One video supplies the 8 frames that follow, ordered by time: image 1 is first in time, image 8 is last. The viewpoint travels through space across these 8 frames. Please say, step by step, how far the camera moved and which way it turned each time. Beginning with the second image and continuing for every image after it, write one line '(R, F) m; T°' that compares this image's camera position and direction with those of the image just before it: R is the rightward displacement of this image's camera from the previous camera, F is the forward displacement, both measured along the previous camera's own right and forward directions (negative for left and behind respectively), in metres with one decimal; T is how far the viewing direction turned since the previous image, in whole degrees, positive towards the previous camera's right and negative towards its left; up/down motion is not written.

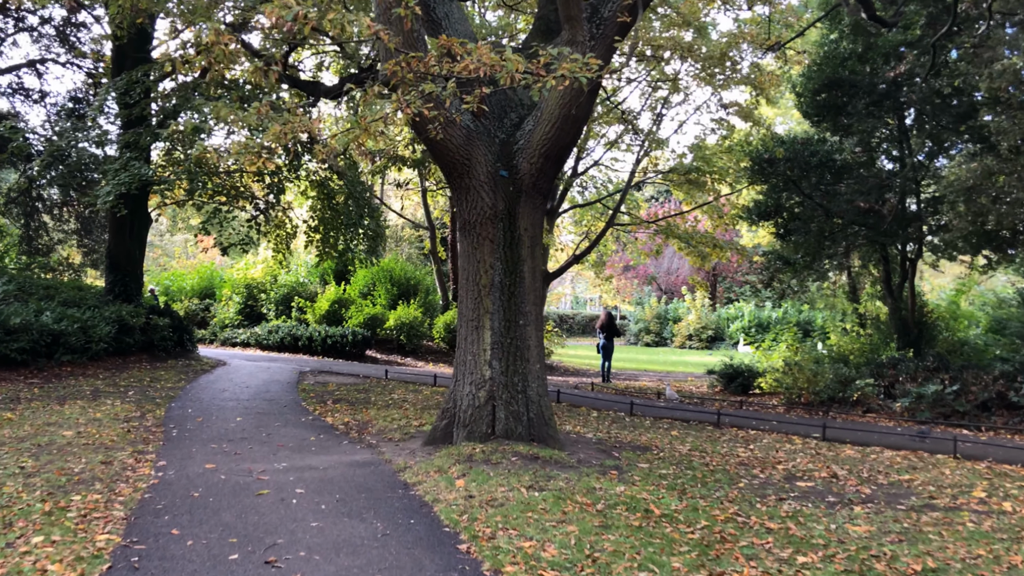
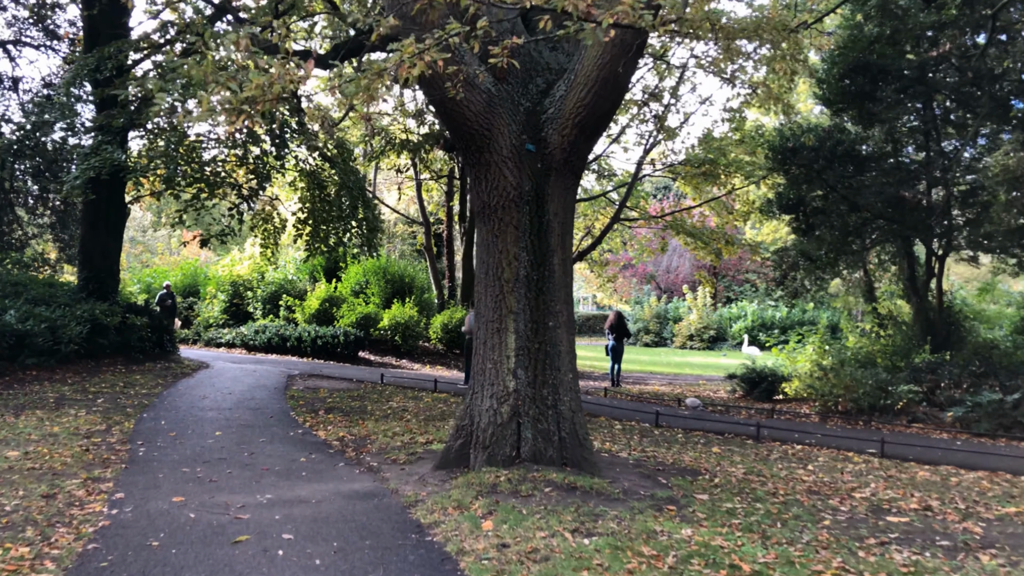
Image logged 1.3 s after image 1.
(-0.3, +1.0) m; +1°
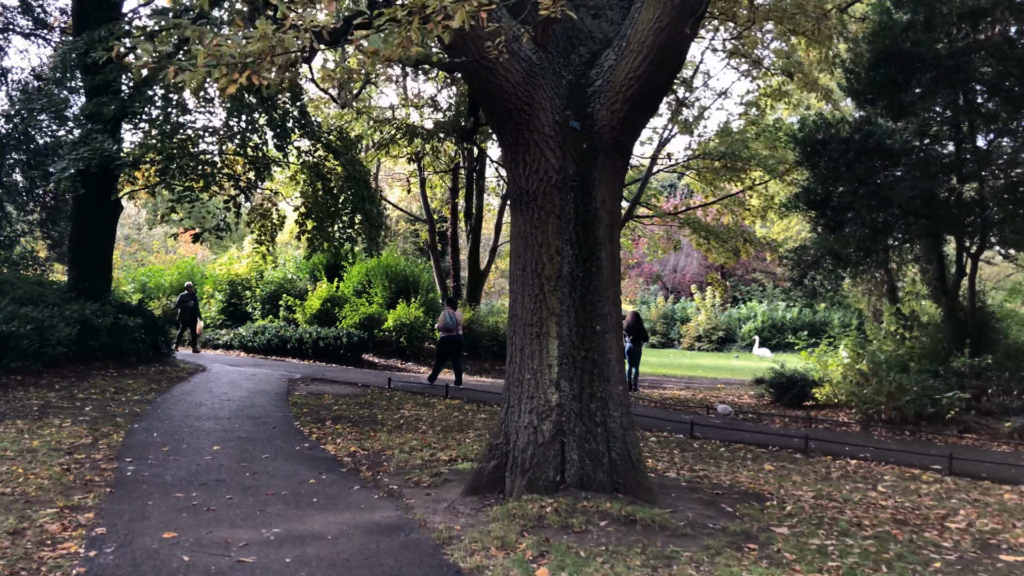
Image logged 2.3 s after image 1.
(-0.3, +0.7) m; 0°
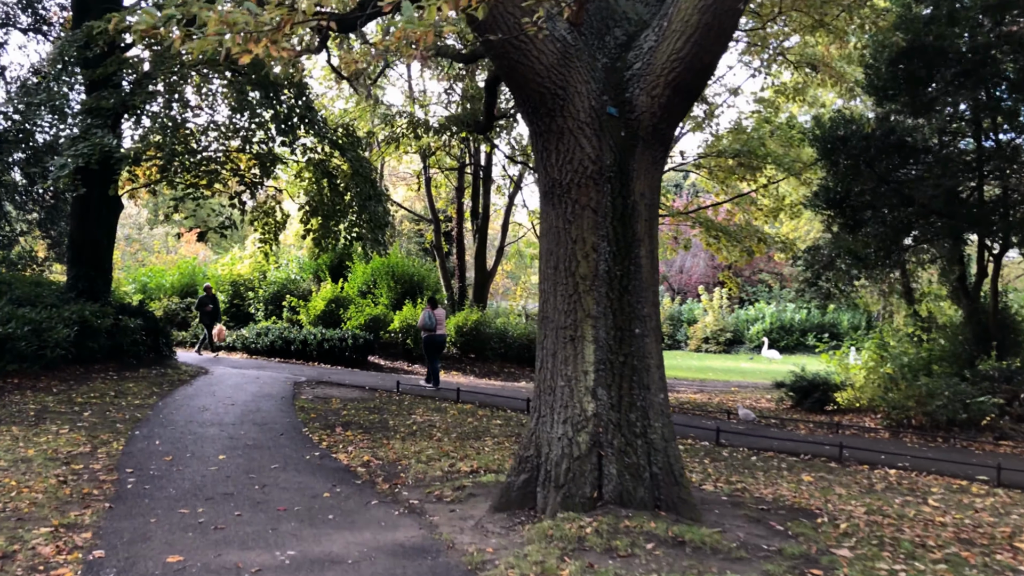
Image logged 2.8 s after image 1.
(-0.2, +0.4) m; 0°
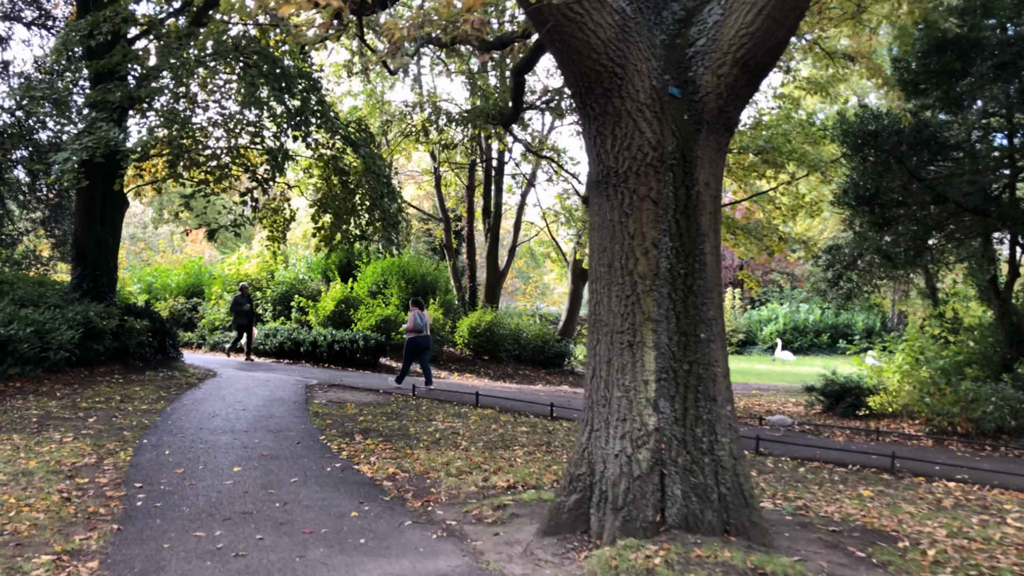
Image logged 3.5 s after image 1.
(-0.2, +0.4) m; 0°
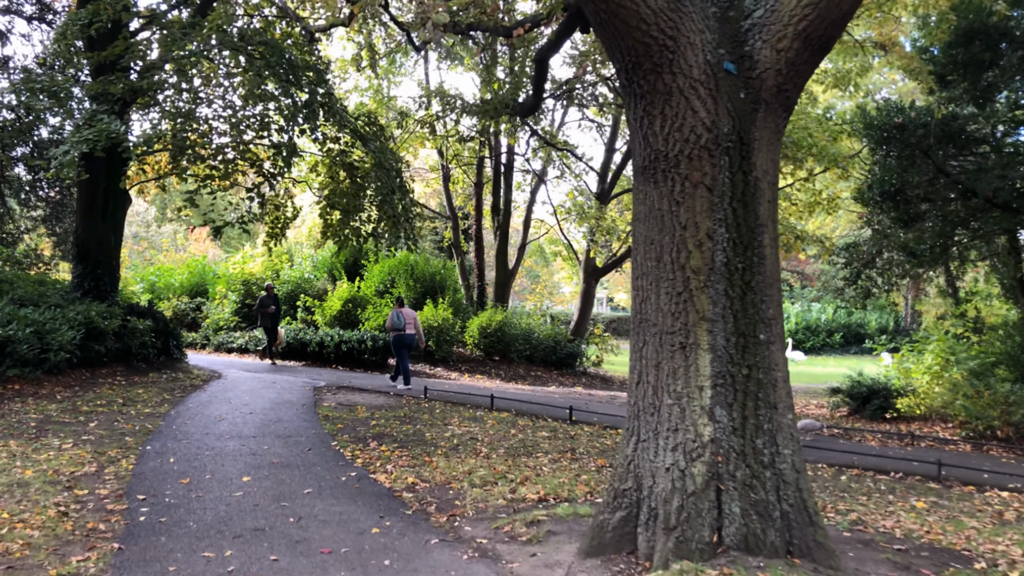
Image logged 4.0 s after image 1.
(-0.2, +0.4) m; 0°
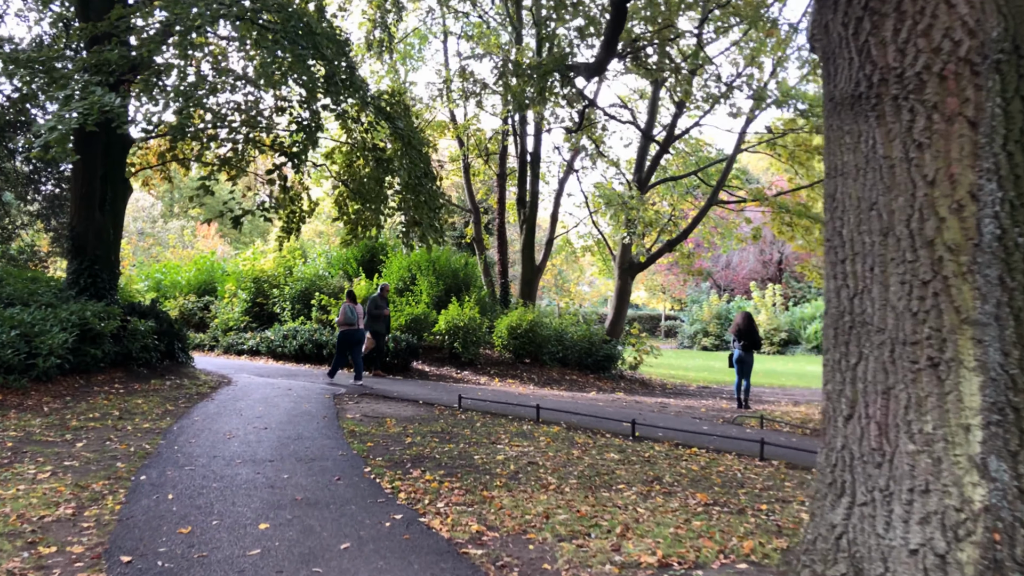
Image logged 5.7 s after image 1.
(-0.4, +1.2) m; -1°
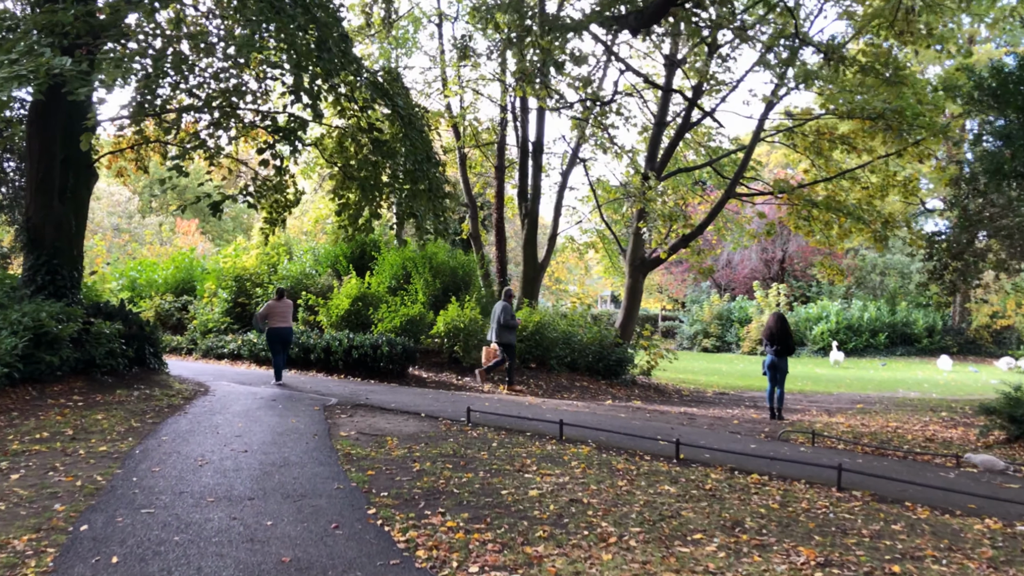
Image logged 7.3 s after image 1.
(-0.3, +1.1) m; +1°
